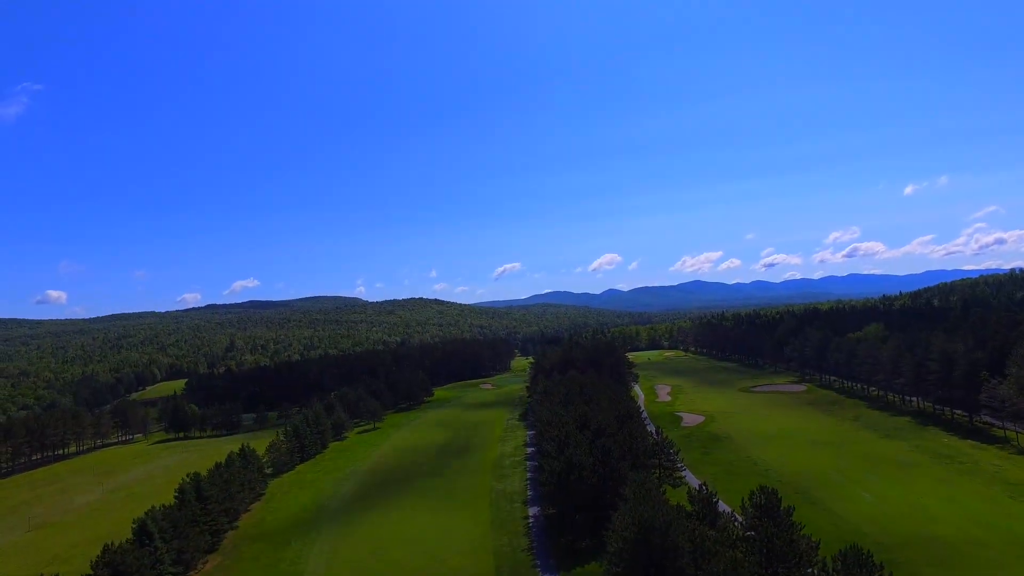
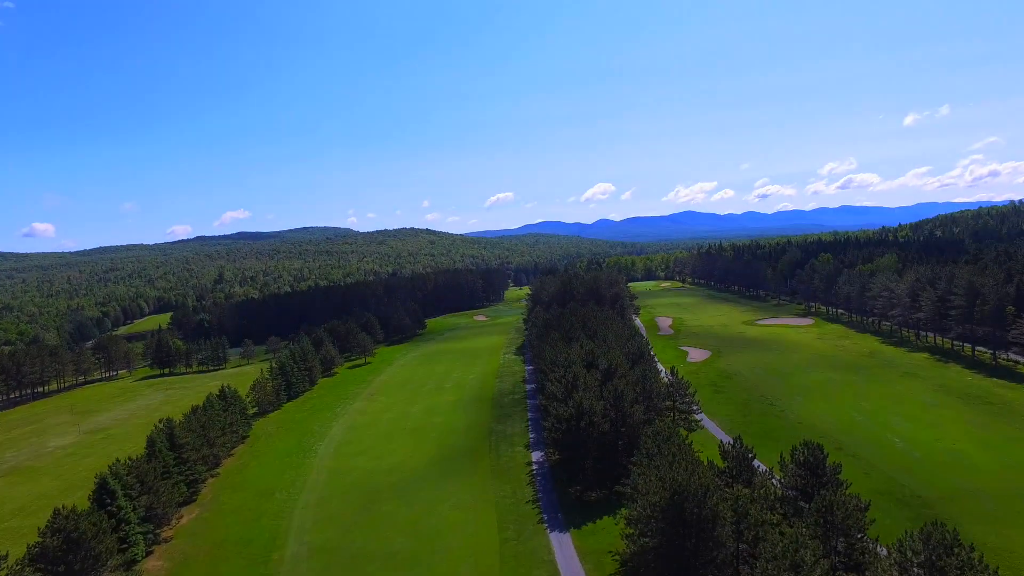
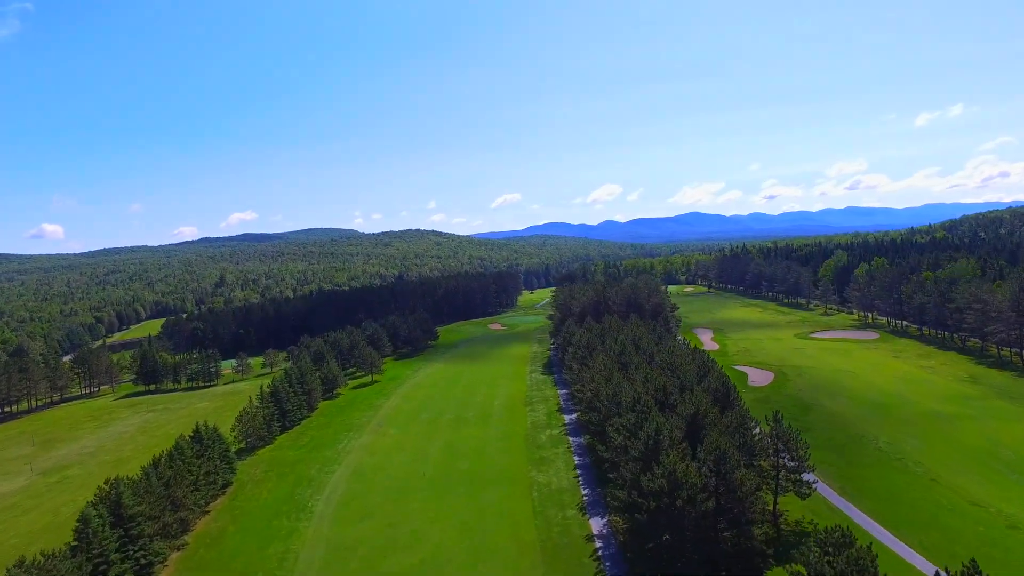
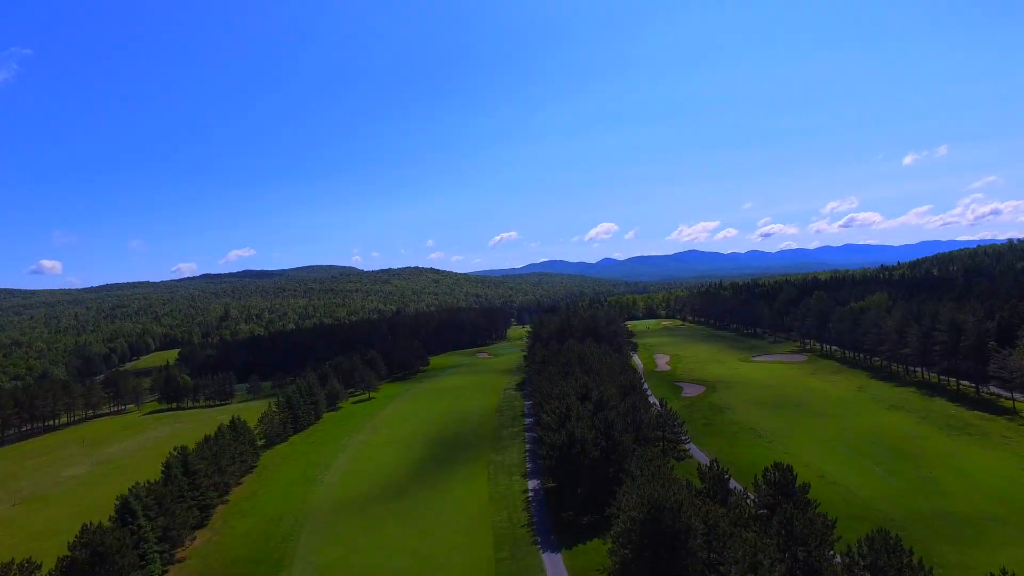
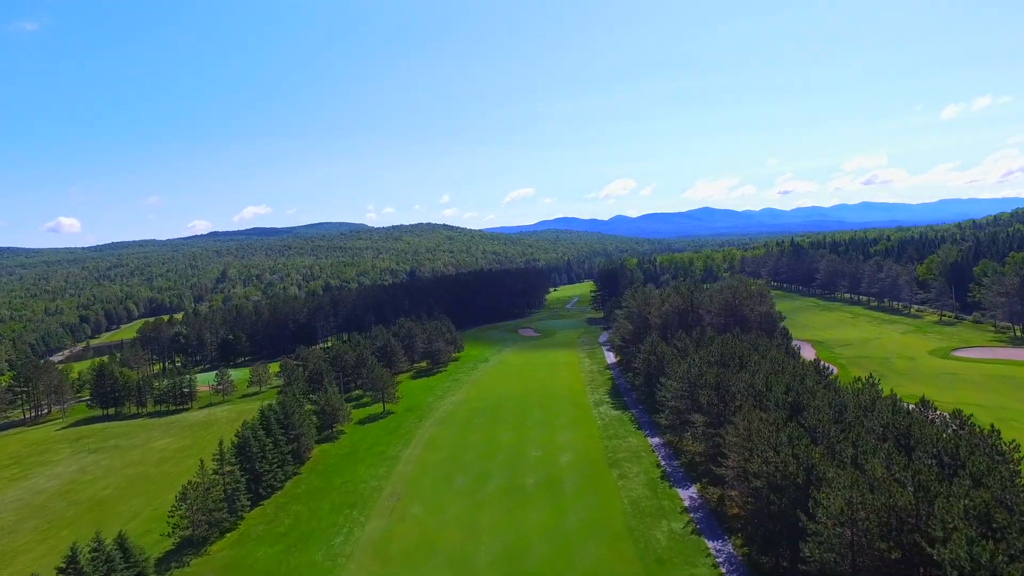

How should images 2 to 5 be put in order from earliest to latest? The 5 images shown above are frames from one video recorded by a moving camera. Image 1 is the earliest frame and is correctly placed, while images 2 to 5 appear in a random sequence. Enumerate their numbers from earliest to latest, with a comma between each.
4, 2, 3, 5
